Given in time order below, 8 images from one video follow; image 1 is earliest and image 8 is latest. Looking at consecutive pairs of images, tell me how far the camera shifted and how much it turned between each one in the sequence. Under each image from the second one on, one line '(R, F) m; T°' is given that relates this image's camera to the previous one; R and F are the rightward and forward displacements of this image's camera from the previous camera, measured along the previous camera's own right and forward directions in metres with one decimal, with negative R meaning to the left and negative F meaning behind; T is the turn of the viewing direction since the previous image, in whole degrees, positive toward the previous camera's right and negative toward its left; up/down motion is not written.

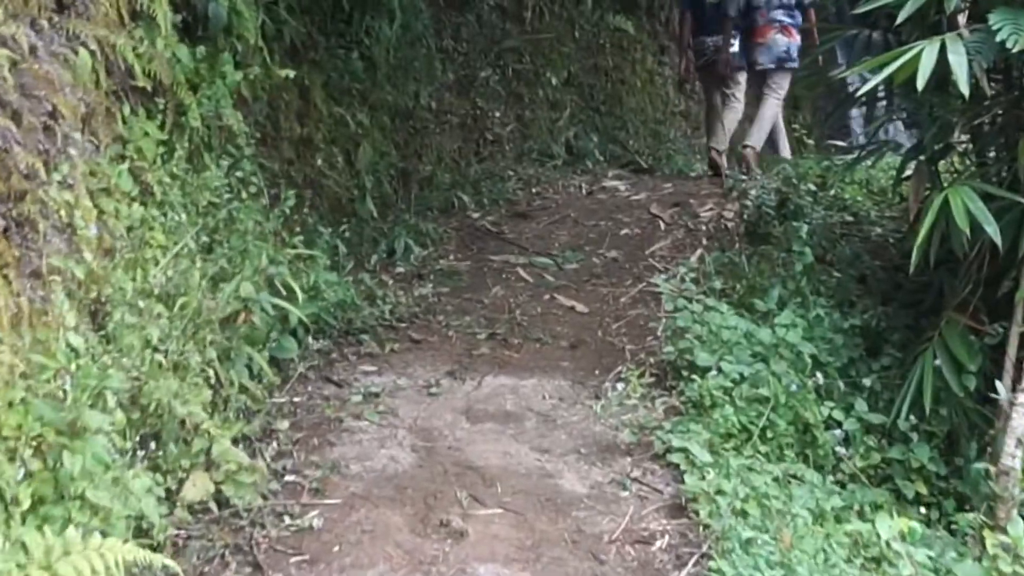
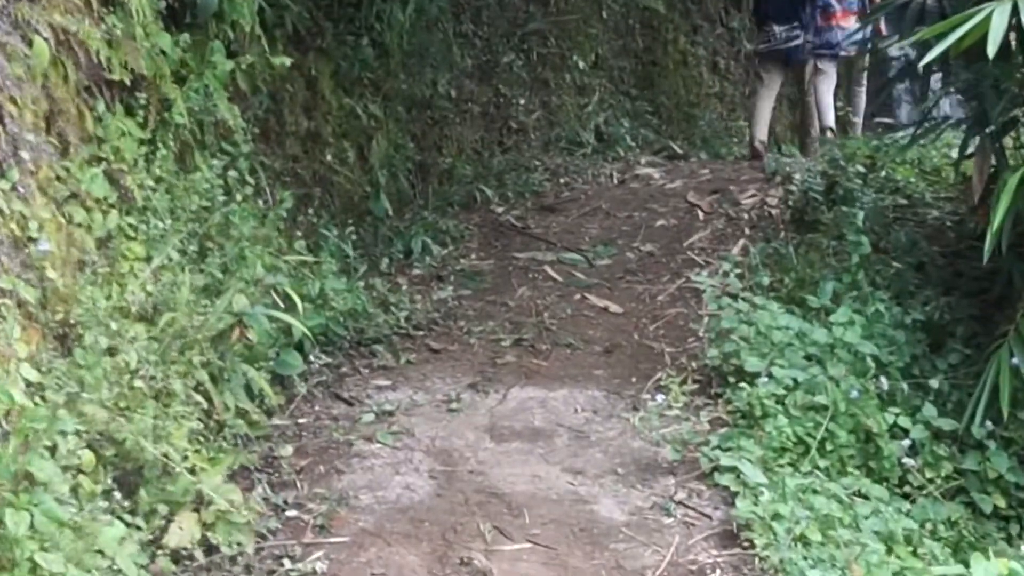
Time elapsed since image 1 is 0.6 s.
(0.0, +0.4) m; -1°
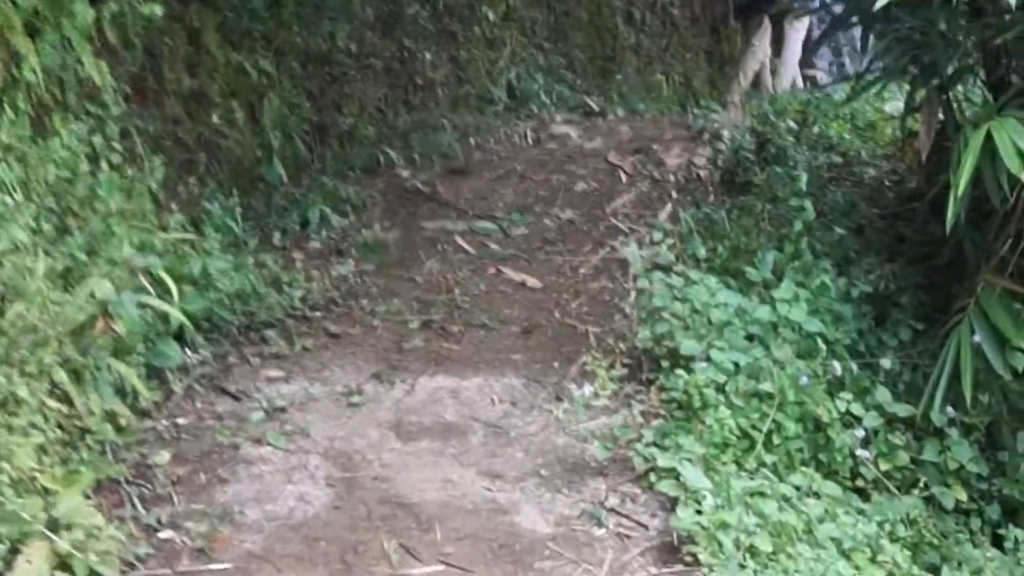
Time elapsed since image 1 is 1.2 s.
(0.0, +0.4) m; +3°
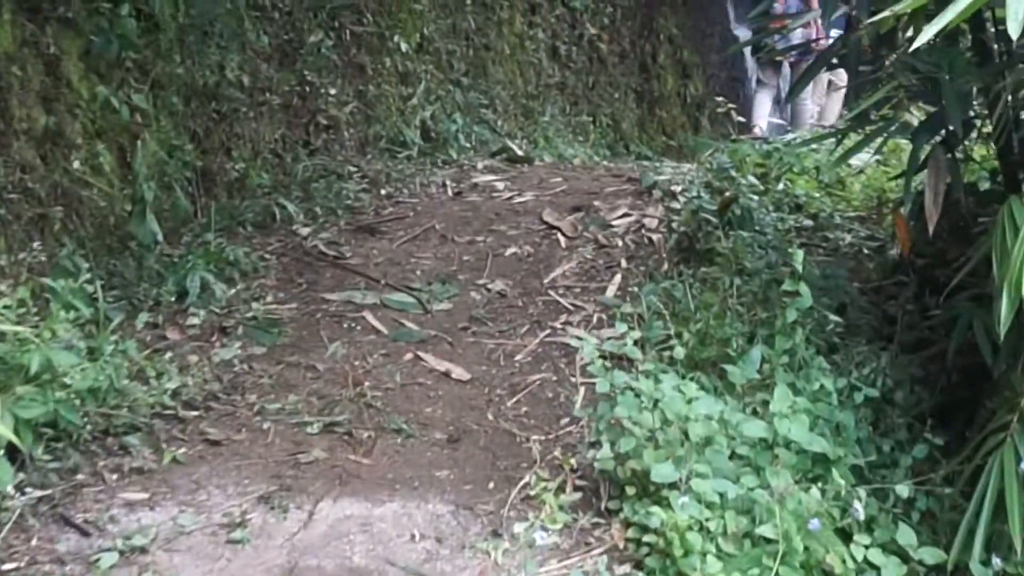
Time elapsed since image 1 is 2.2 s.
(0.0, +0.7) m; +3°
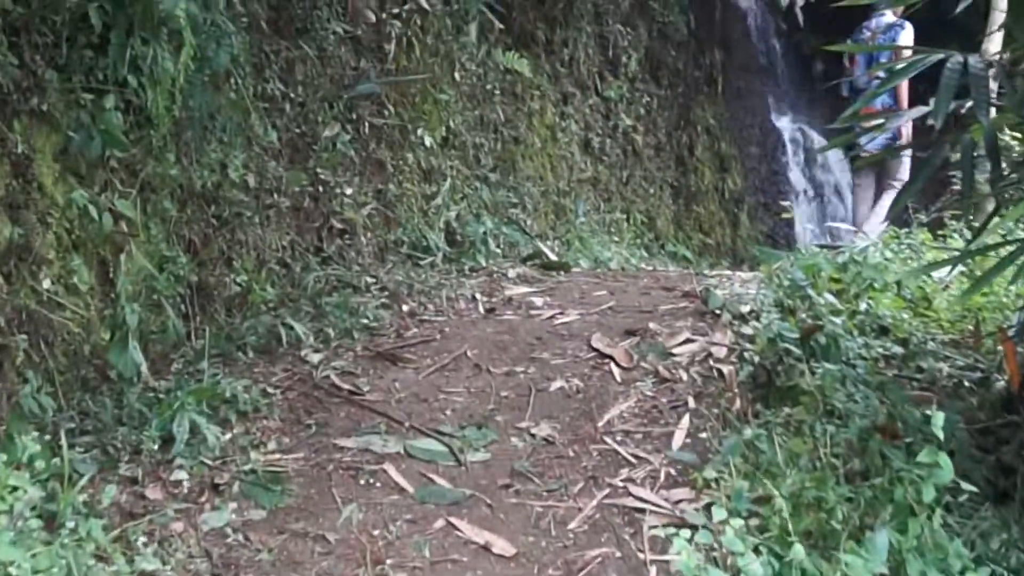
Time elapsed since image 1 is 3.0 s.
(-0.1, +0.5) m; 0°
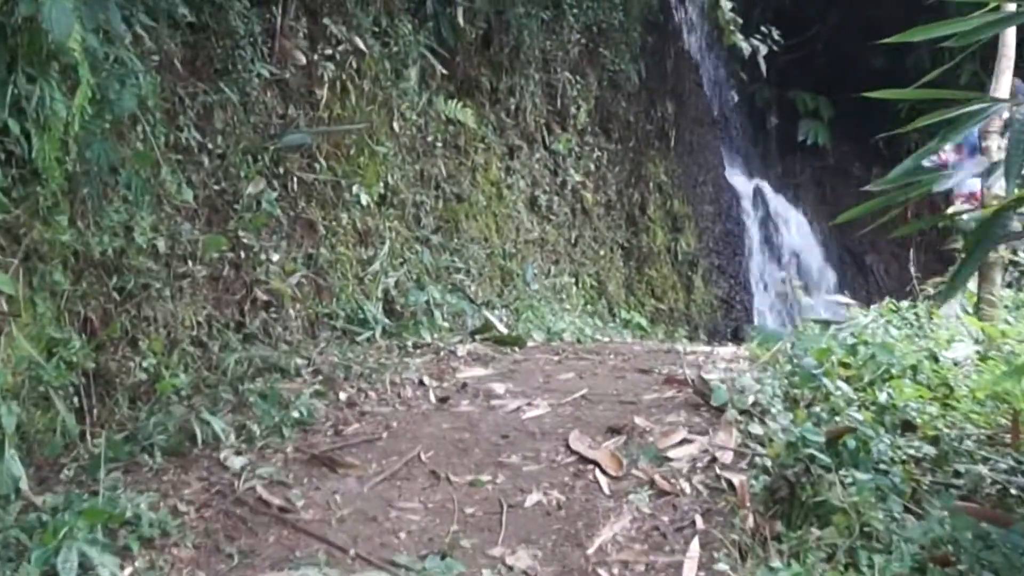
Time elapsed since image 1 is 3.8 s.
(-0.1, +0.6) m; +3°
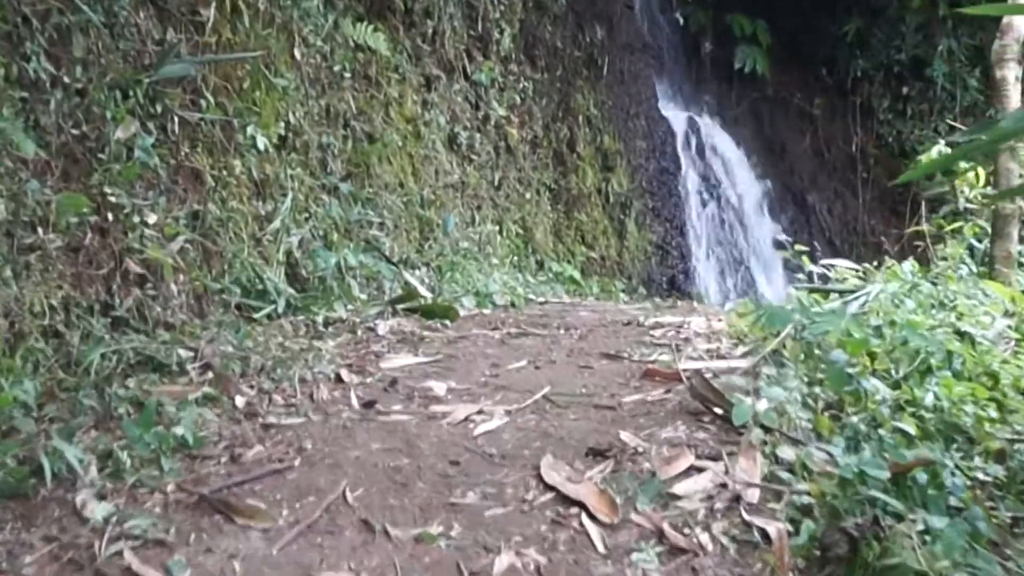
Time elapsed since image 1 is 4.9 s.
(-0.1, +0.7) m; +3°
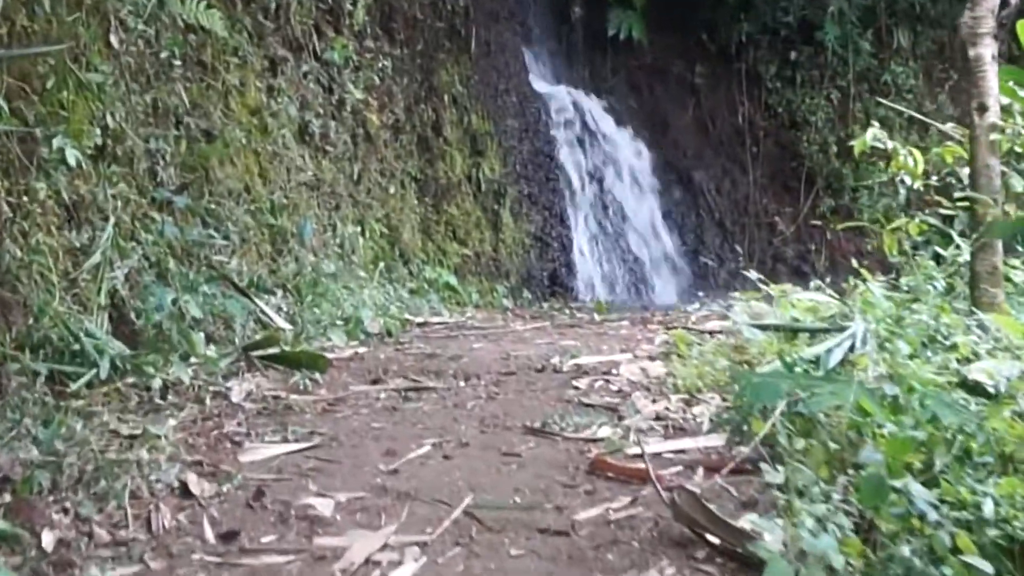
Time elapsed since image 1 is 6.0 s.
(-0.1, +0.7) m; +5°
